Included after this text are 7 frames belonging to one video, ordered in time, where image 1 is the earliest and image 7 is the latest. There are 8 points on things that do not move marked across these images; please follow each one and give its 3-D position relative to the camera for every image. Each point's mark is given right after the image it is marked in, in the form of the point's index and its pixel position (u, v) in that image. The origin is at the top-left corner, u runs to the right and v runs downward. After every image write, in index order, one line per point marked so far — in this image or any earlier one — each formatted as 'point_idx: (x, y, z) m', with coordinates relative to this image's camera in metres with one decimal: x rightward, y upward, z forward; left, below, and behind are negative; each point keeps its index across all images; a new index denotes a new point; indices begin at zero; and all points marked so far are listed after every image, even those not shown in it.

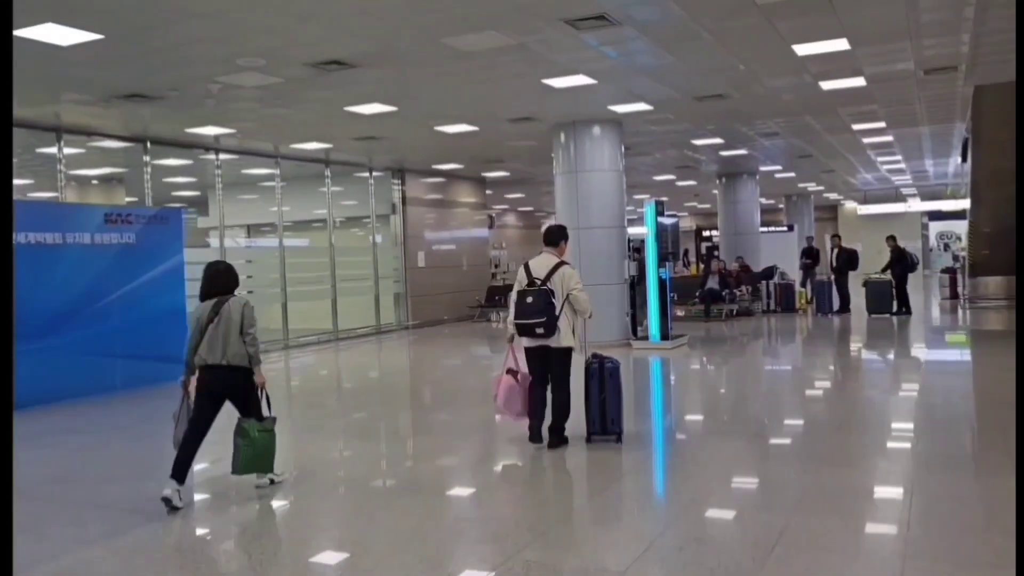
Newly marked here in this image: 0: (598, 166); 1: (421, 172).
0: (+1.3, +1.8, +12.5) m
1: (-2.3, +2.5, +19.1) m
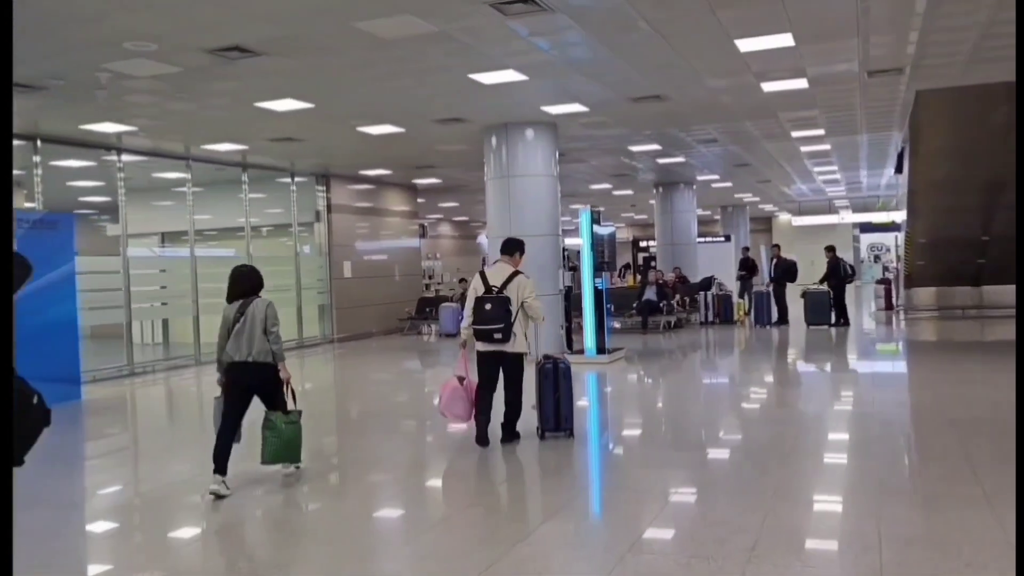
0: (+0.3, +1.7, +11.7) m
1: (-3.6, +2.4, +18.1) m
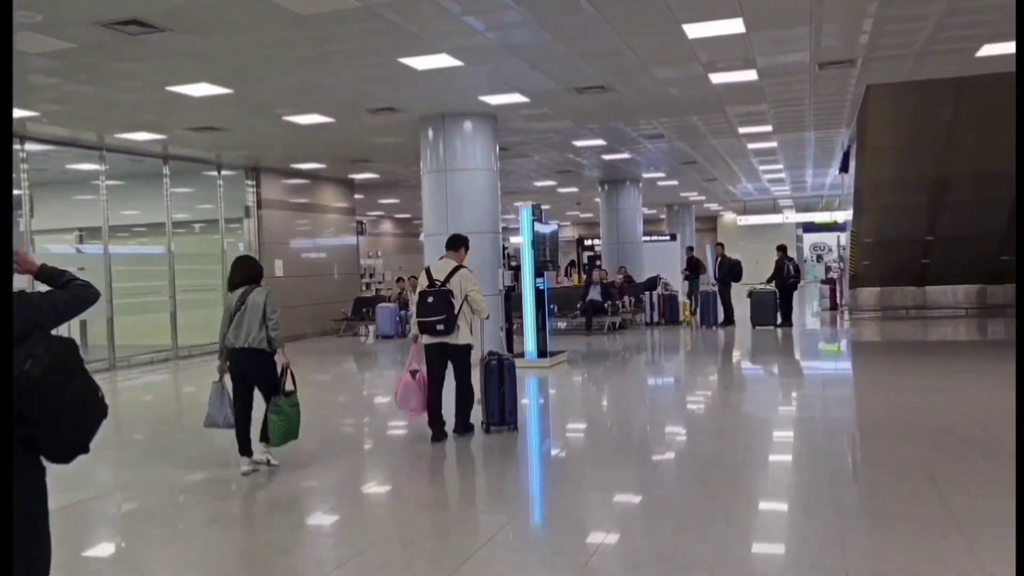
0: (-0.6, +1.6, +11.1) m
1: (-4.9, +2.4, +17.3) m
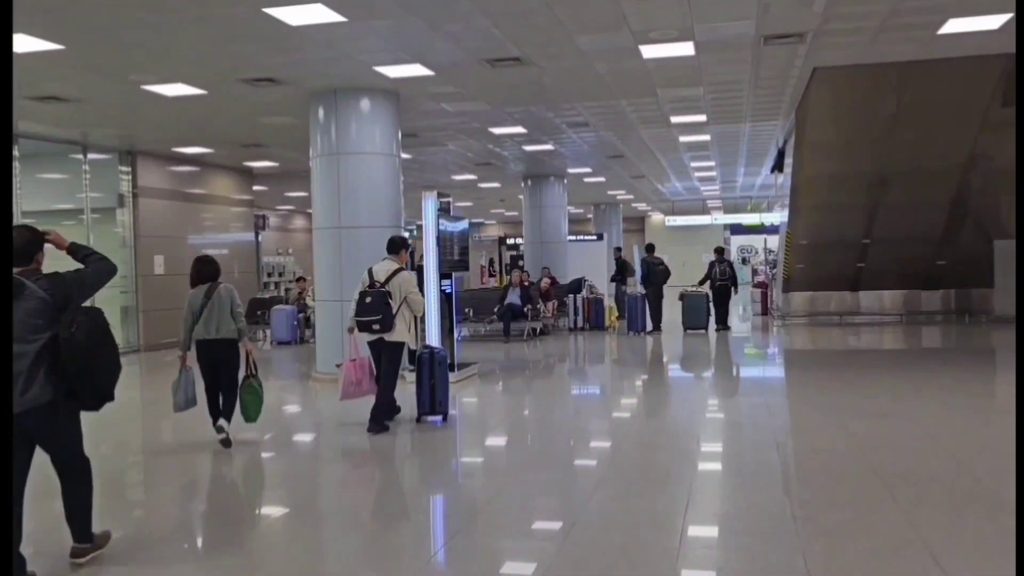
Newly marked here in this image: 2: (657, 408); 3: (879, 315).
0: (-1.7, +1.6, +9.6) m
1: (-6.5, +2.4, +15.4) m
2: (+1.7, -1.4, +9.7) m
3: (+7.4, -0.6, +16.6) m
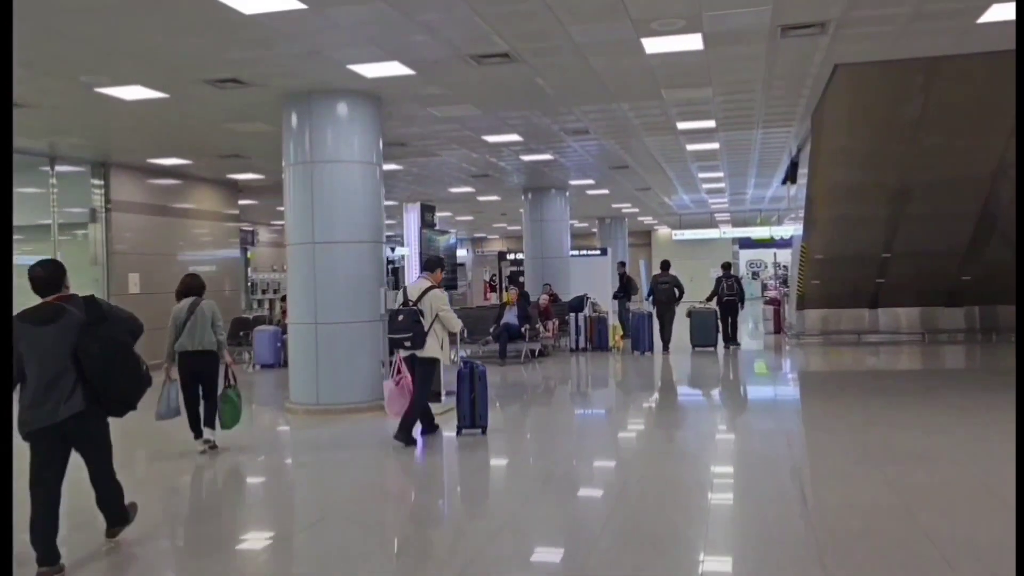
0: (-1.8, +1.4, +8.8) m
1: (-6.5, +2.0, +14.6) m
2: (+1.6, -1.6, +8.8) m
3: (+7.3, -0.9, +15.7) m
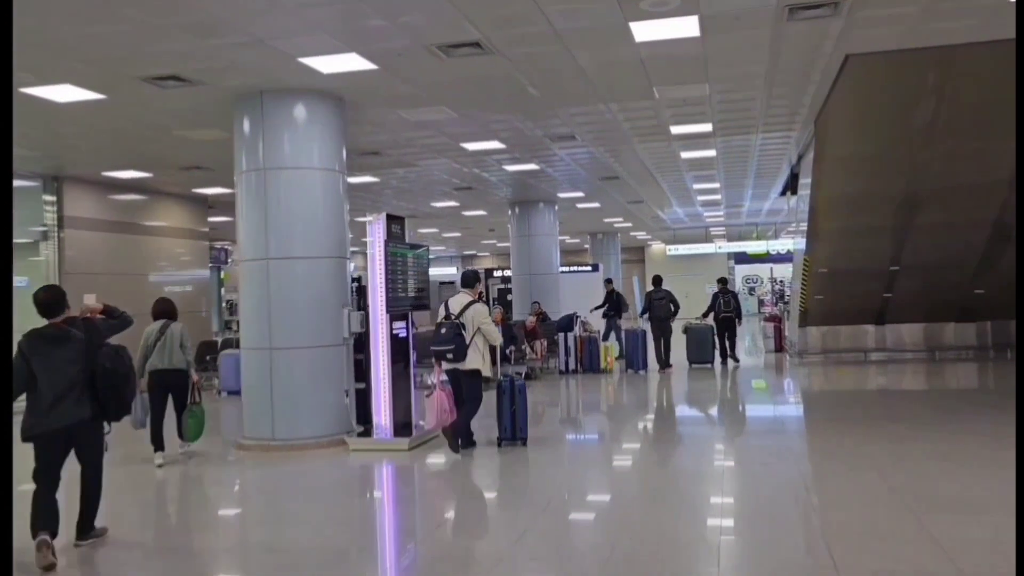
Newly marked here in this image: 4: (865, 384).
0: (-2.0, +1.2, +7.9) m
1: (-6.8, +1.7, +13.7) m
2: (+1.4, -1.8, +7.9) m
3: (+7.1, -1.1, +14.8) m
4: (+5.5, -1.5, +12.8) m
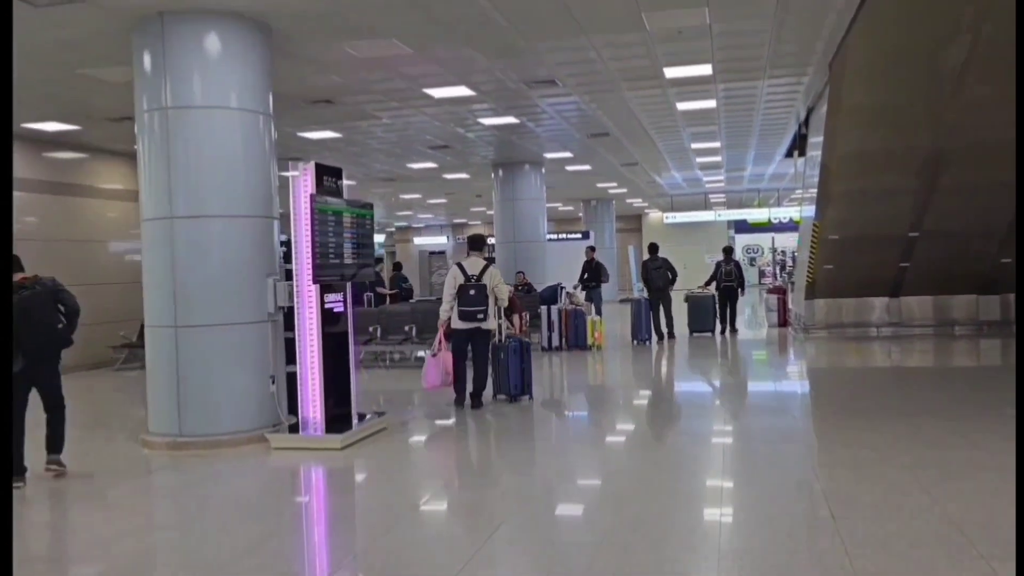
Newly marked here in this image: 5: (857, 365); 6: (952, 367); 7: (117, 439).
0: (-2.3, +1.5, +6.5) m
1: (-7.1, +2.1, +12.3) m
2: (+1.1, -1.5, +6.6) m
3: (+6.7, -0.6, +13.5) m
4: (+5.1, -1.1, +11.5) m
5: (+4.7, -1.1, +11.2) m
6: (+5.7, -1.1, +10.8) m
7: (-3.4, -1.3, +7.2) m
